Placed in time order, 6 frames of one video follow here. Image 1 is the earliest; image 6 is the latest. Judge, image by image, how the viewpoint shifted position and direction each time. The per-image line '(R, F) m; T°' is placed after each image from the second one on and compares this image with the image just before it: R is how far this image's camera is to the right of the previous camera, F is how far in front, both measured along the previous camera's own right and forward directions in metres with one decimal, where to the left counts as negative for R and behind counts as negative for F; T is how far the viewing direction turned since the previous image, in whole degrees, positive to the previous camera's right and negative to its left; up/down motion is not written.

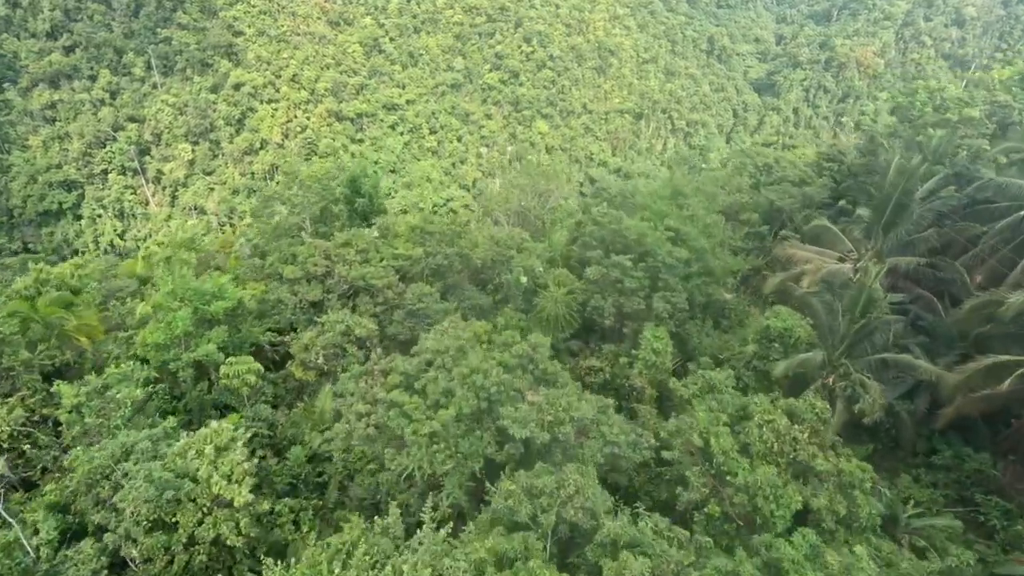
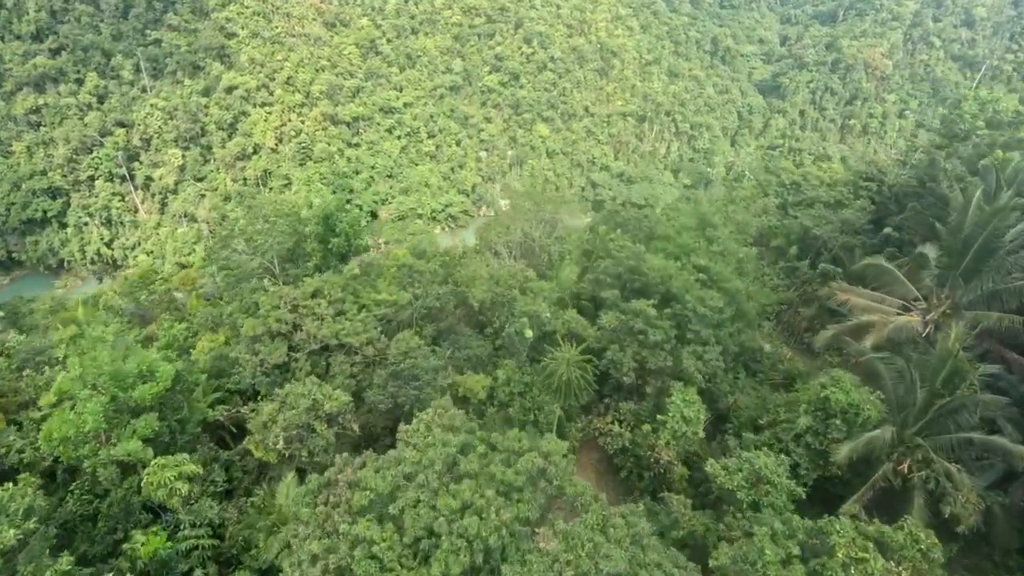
(0.0, +1.3) m; 0°
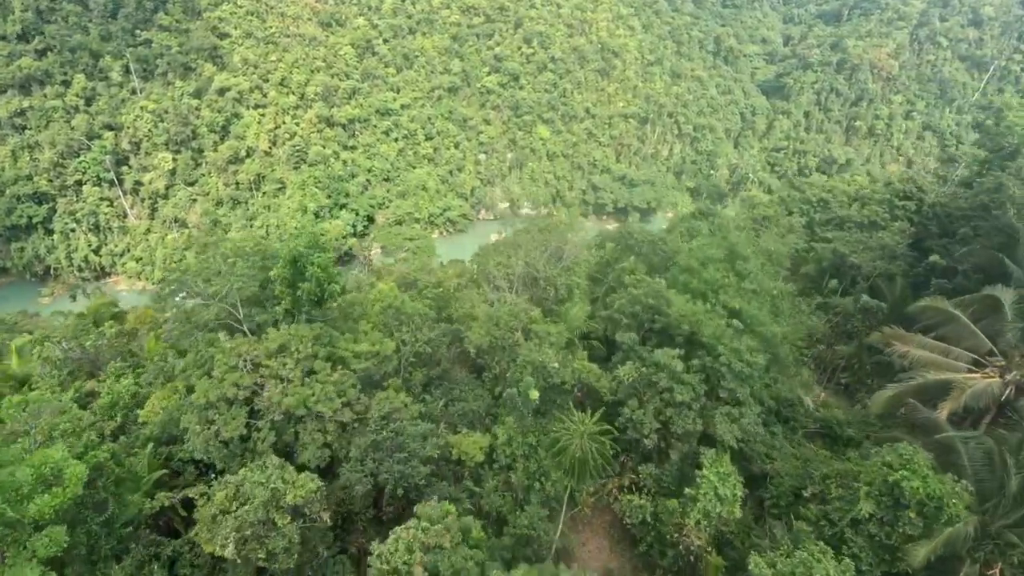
(0.0, +1.1) m; 0°
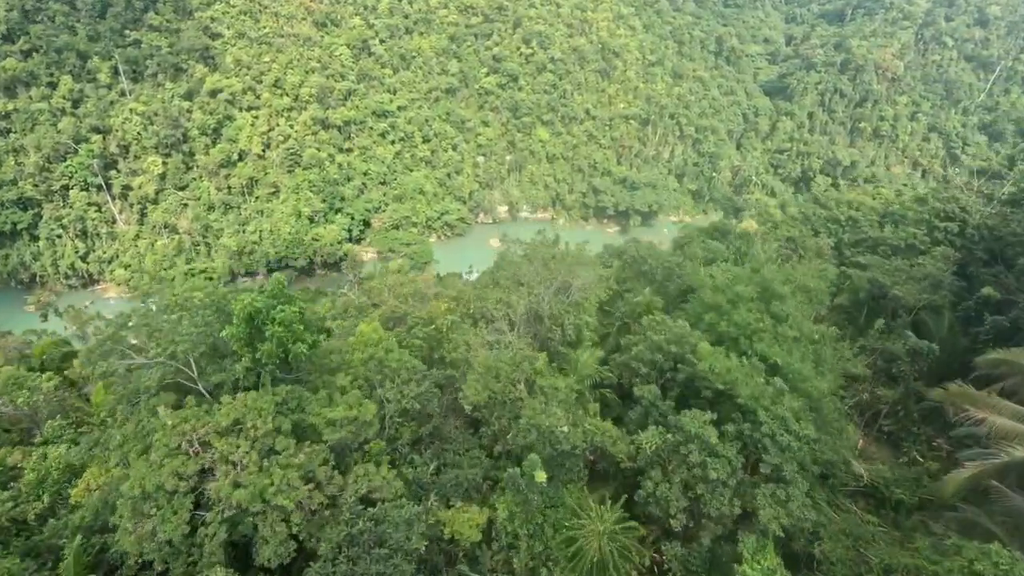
(0.0, +1.0) m; 0°
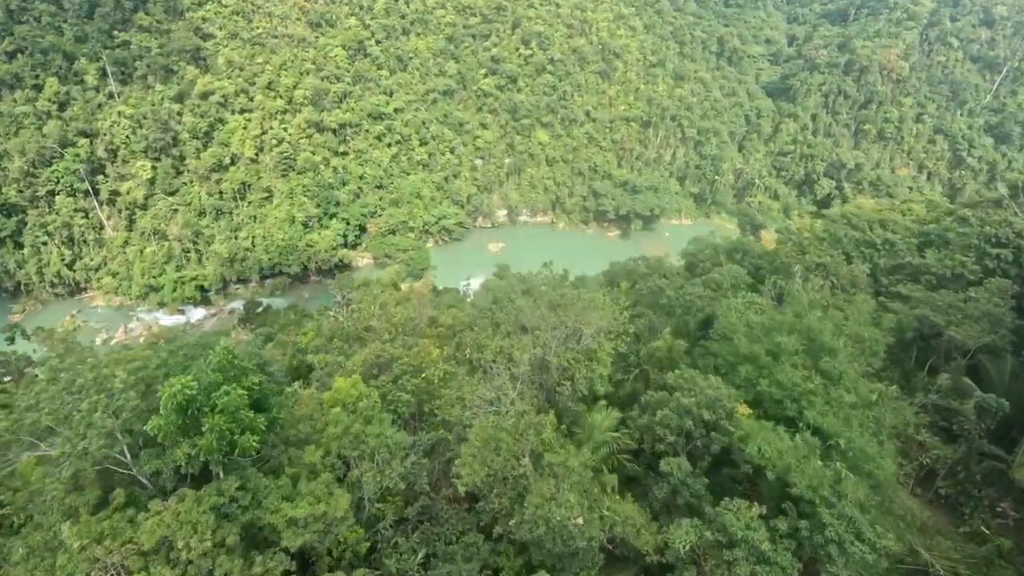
(0.0, +1.0) m; 0°
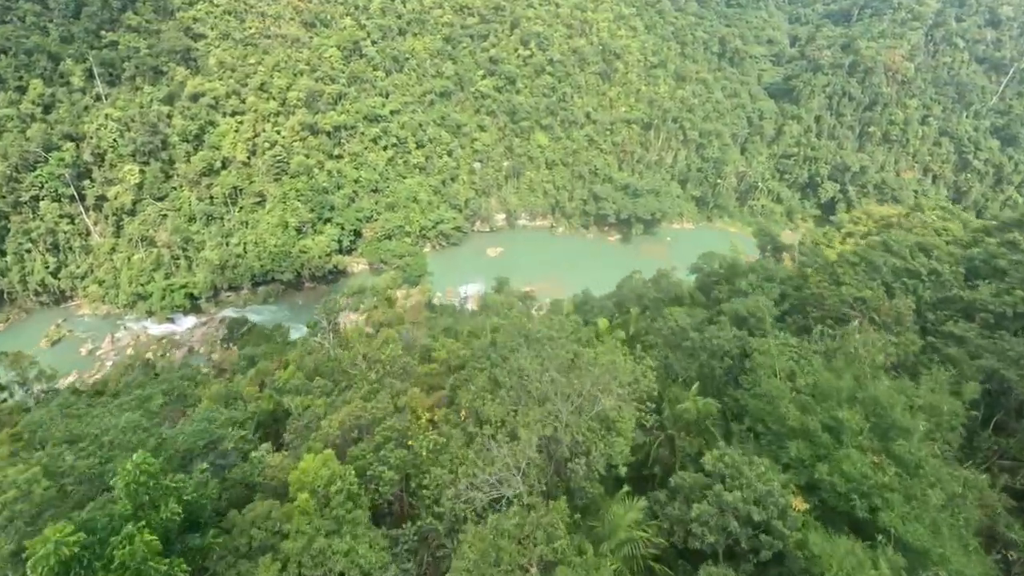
(0.0, +1.0) m; 0°
